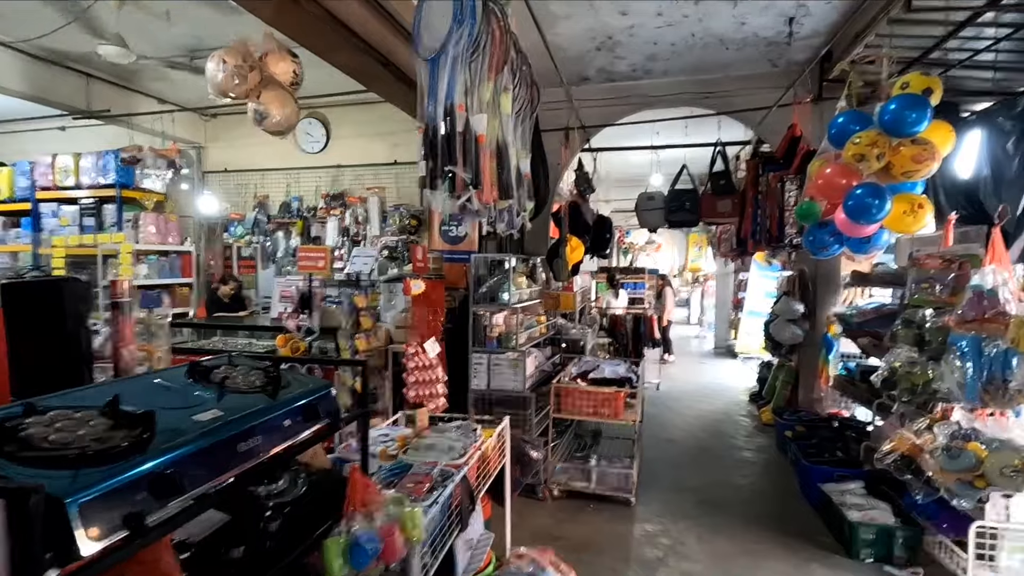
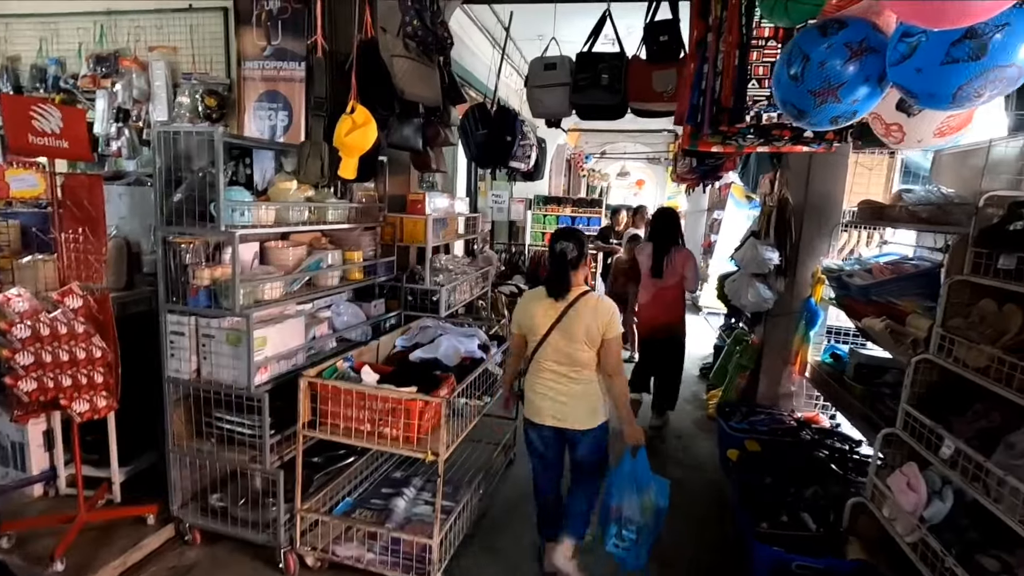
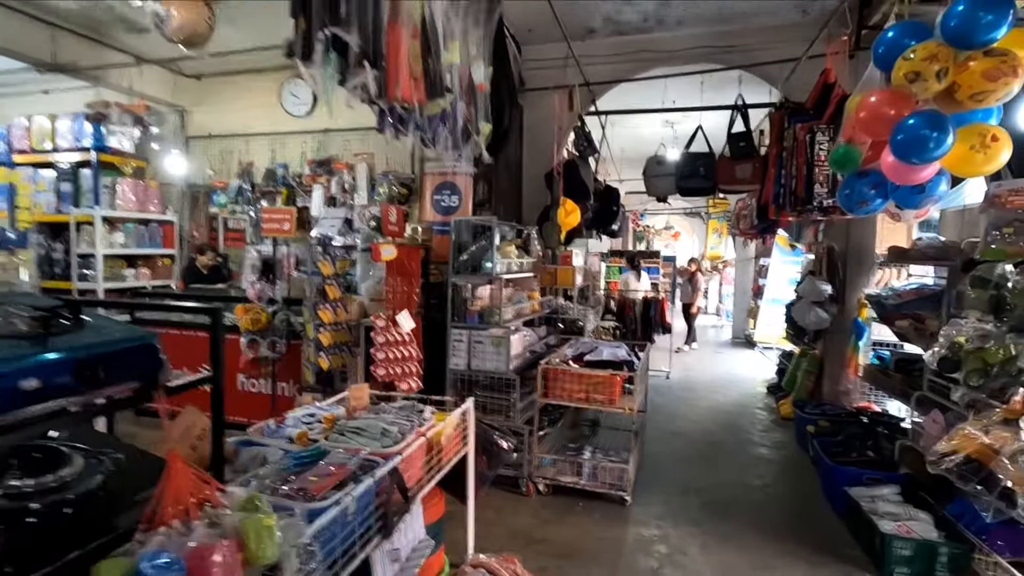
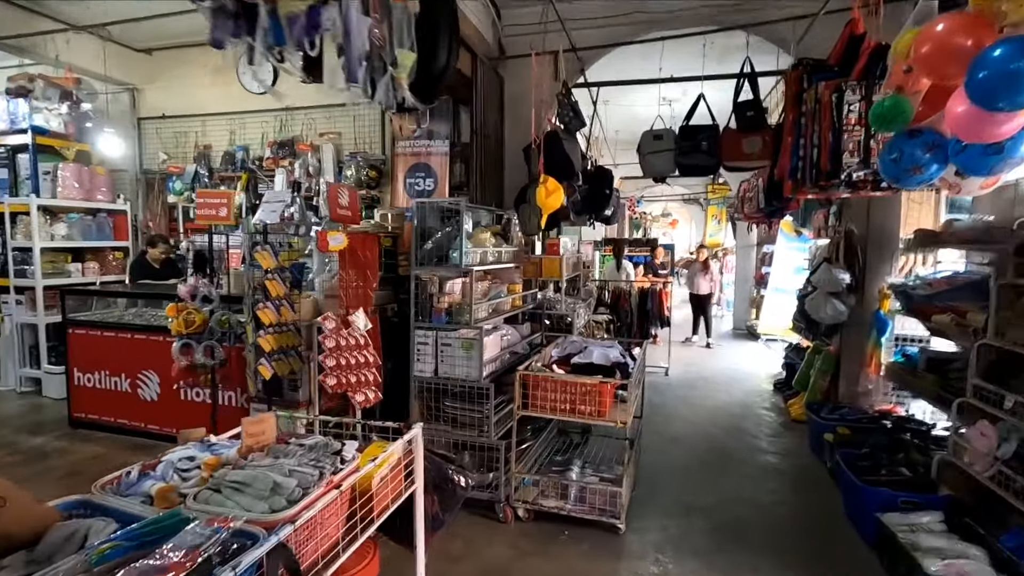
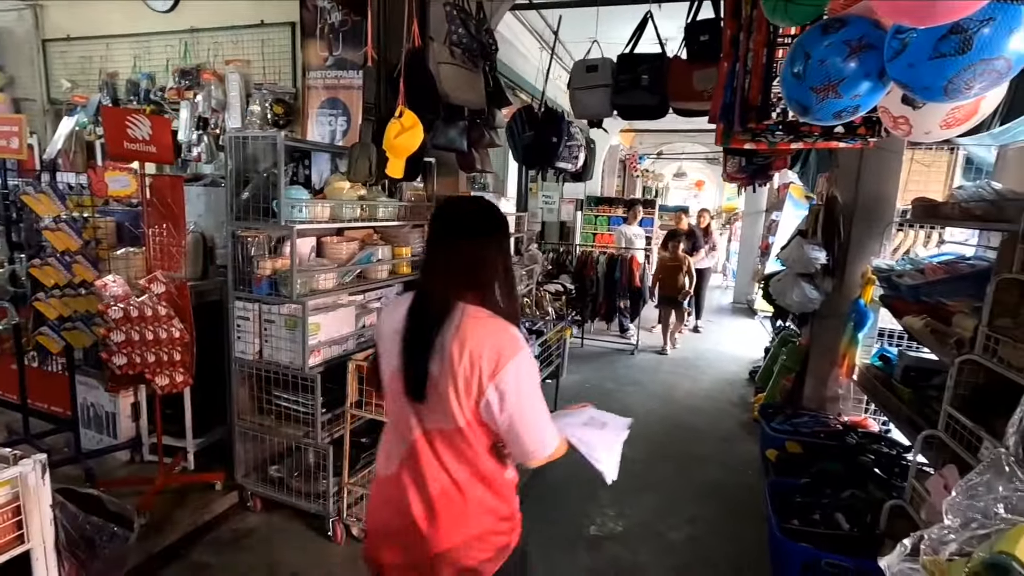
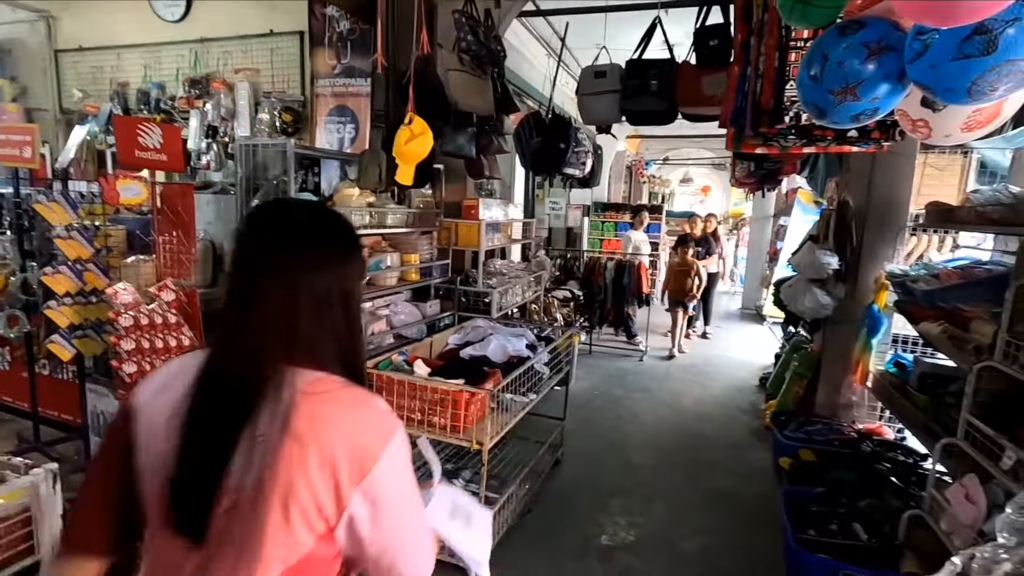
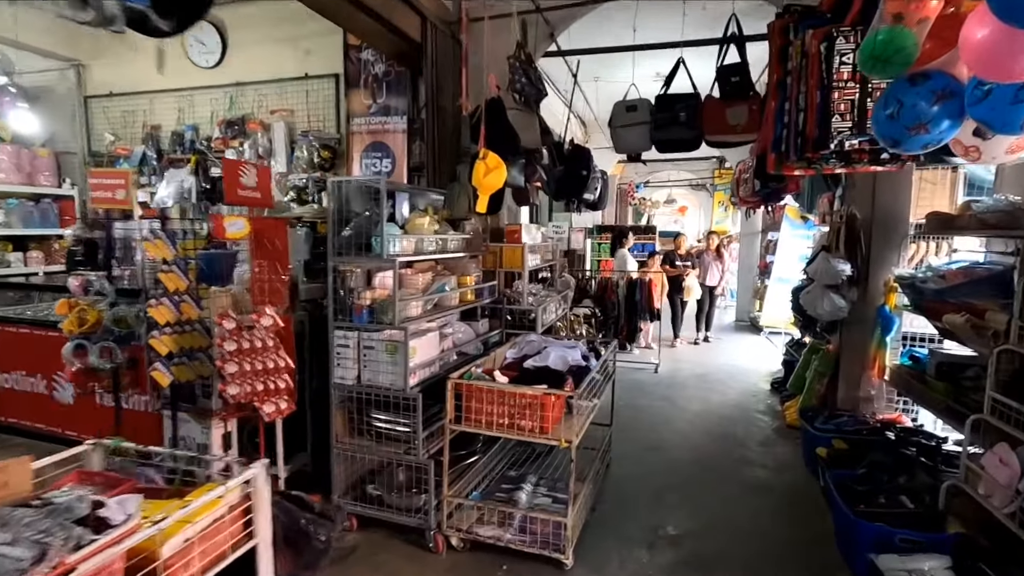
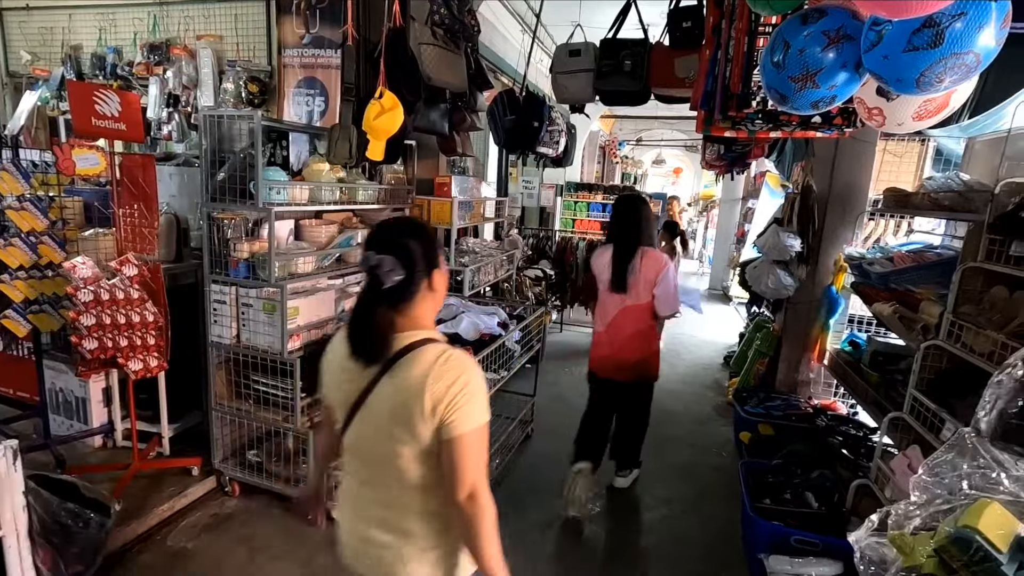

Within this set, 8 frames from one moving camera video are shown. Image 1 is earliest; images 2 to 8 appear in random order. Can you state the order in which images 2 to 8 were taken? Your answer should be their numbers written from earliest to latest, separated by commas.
3, 4, 7, 6, 5, 8, 2
